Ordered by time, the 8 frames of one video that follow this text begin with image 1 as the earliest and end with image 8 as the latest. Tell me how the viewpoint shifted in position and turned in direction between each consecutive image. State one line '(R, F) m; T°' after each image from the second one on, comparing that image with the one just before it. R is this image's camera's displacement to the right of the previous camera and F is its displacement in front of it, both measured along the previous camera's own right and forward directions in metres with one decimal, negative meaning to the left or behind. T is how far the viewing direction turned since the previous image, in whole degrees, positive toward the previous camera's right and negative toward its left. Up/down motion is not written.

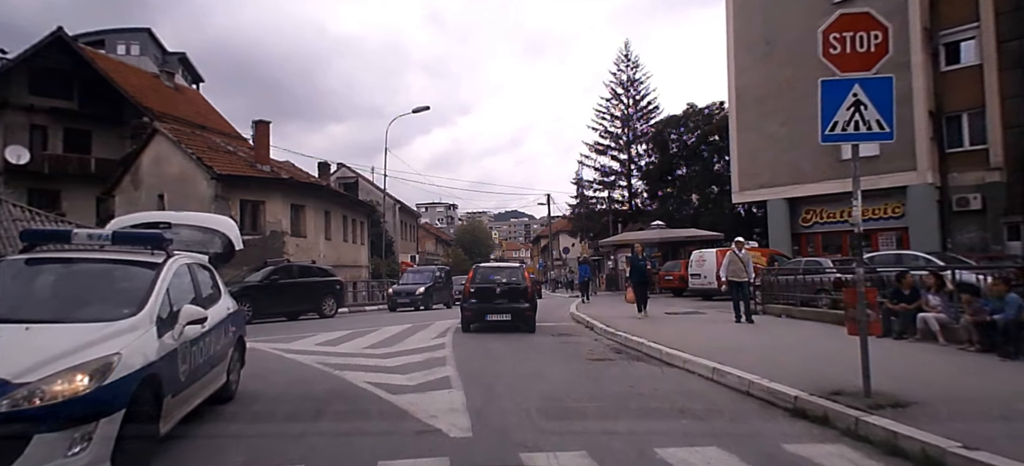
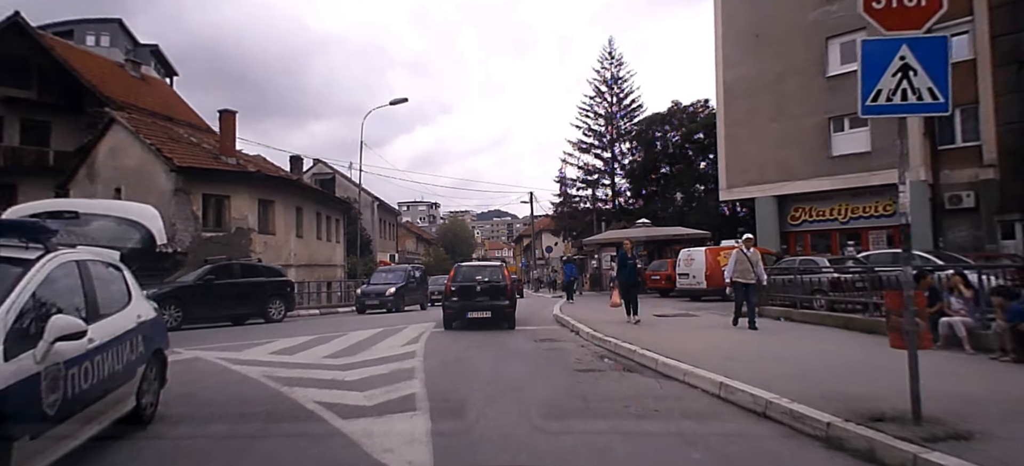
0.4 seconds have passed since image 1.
(+0.1, +1.2) m; +2°
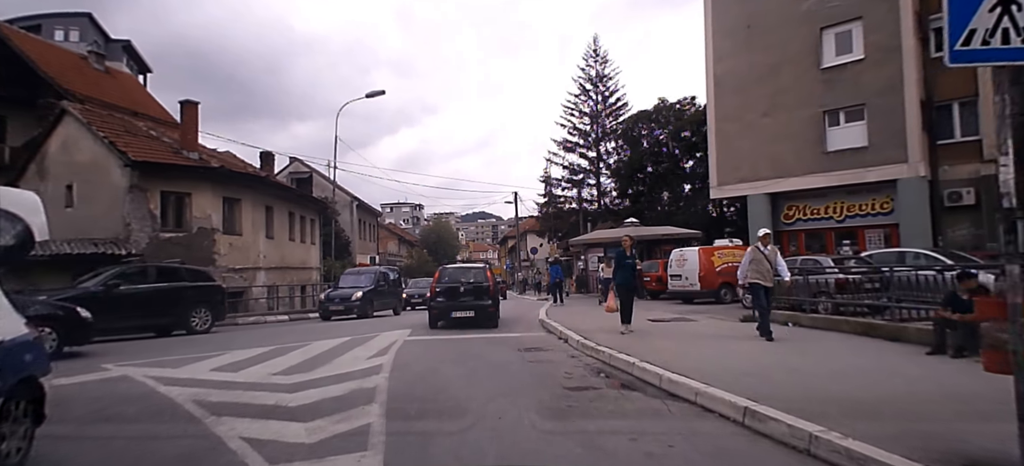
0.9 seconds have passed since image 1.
(+0.1, +1.3) m; +2°
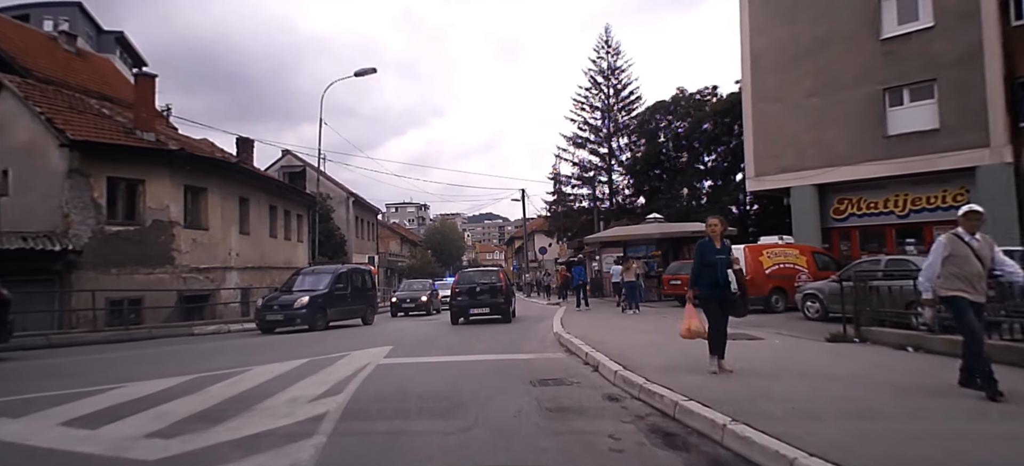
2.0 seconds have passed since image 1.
(-0.1, +3.3) m; -1°
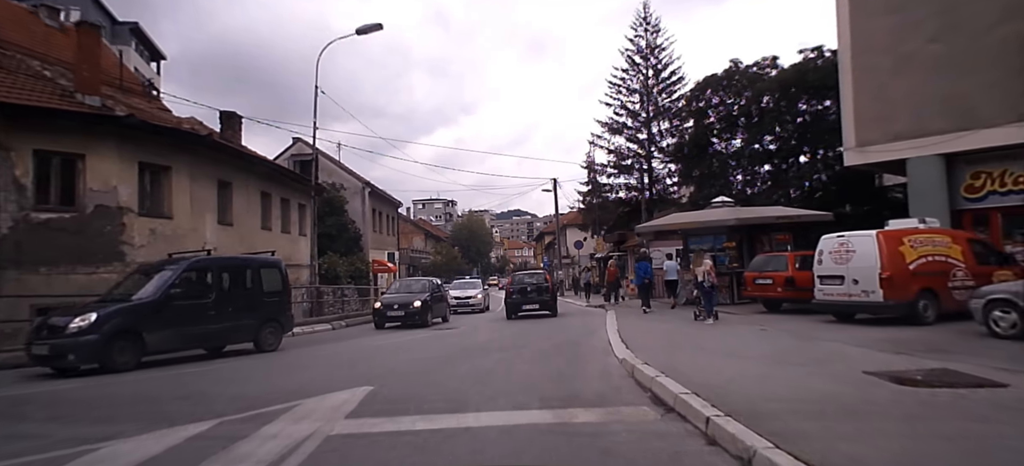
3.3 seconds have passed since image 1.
(-0.3, +4.5) m; -3°
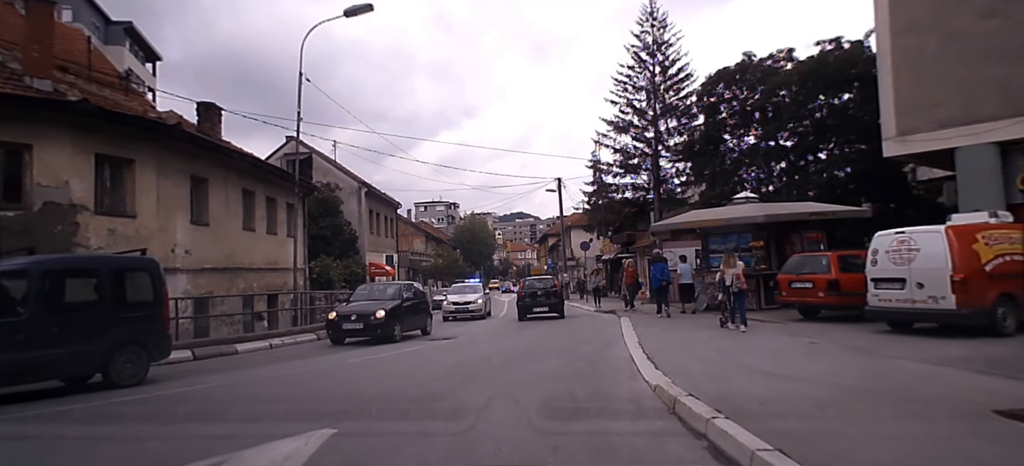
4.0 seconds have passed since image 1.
(0.0, +1.8) m; 0°
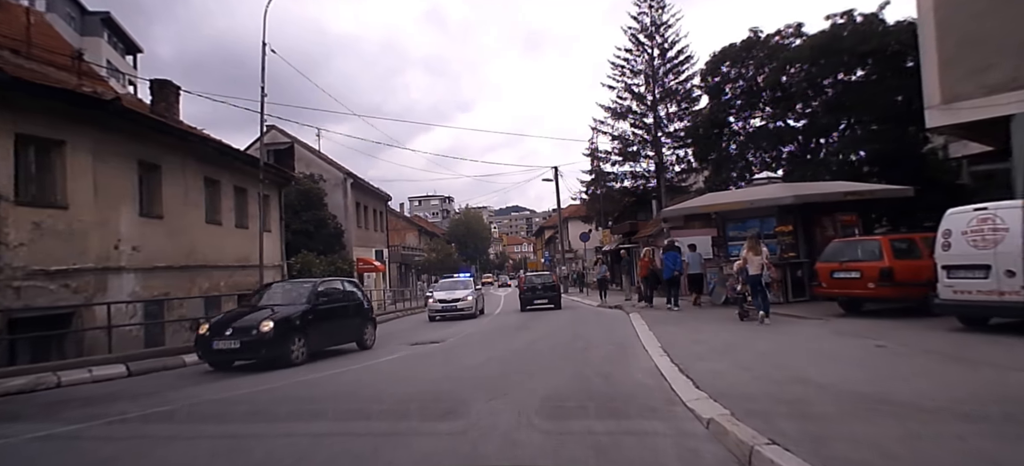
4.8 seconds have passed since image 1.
(0.0, +2.0) m; 0°
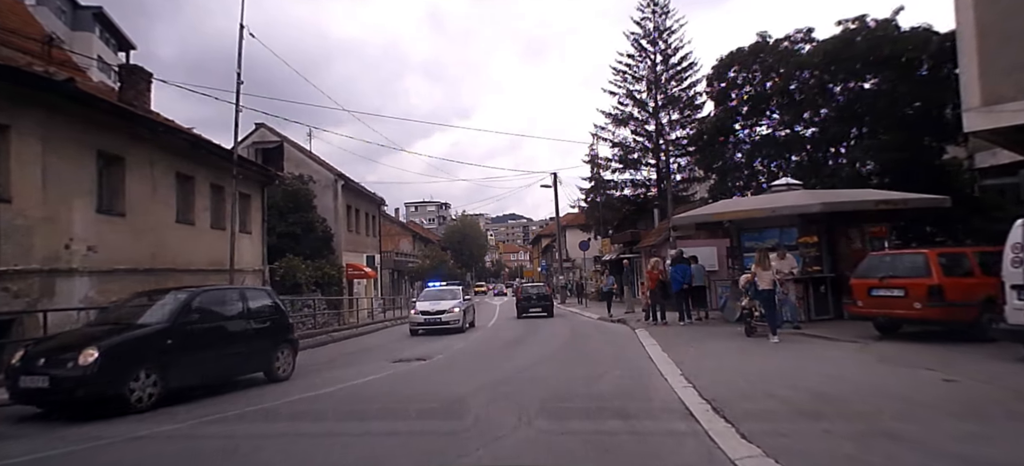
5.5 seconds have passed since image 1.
(0.0, +1.4) m; 0°
